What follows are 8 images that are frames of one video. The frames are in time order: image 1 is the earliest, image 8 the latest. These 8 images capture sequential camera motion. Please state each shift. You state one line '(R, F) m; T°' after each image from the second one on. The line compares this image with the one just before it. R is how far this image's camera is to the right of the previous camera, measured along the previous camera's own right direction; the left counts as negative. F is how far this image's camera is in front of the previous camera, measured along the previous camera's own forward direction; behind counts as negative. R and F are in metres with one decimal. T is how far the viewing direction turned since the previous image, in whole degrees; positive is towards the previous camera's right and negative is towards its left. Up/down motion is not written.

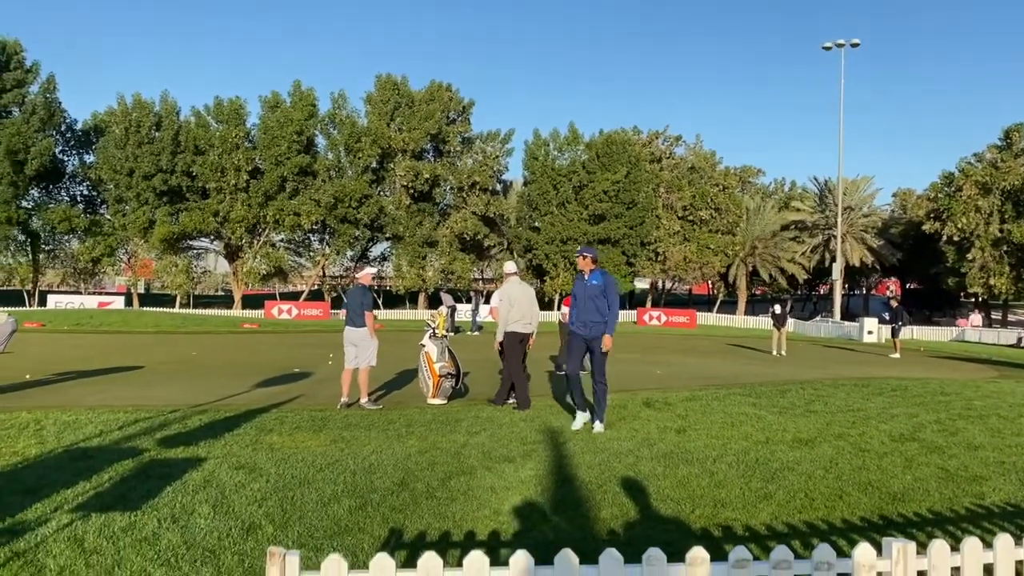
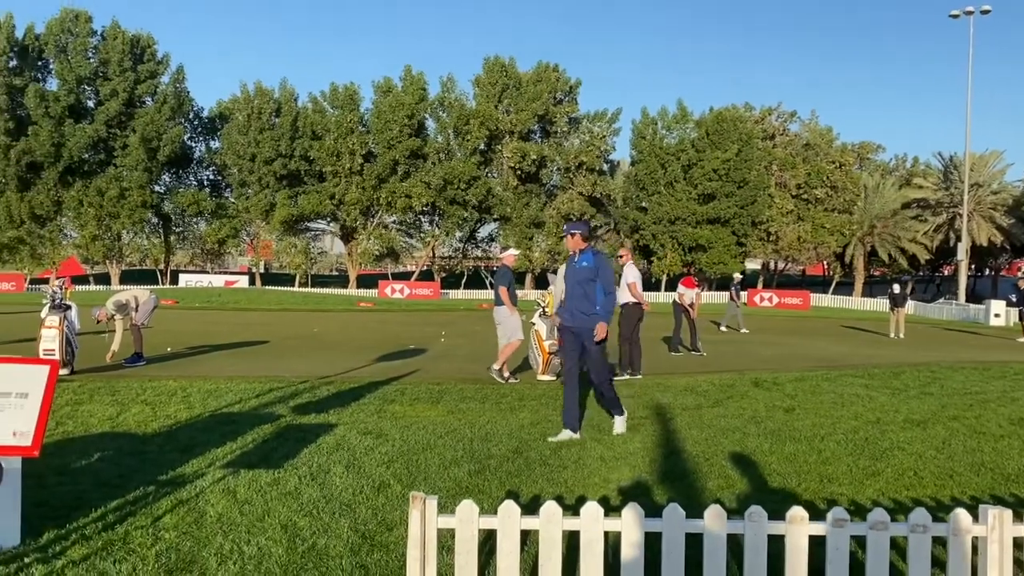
(0.0, -0.3) m; -7°
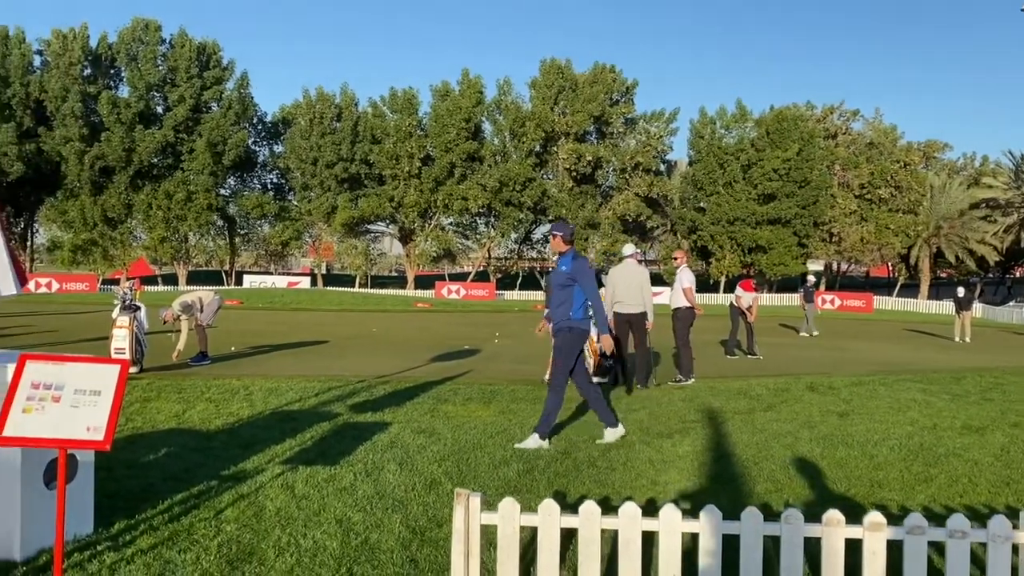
(+0.1, -0.1) m; -4°
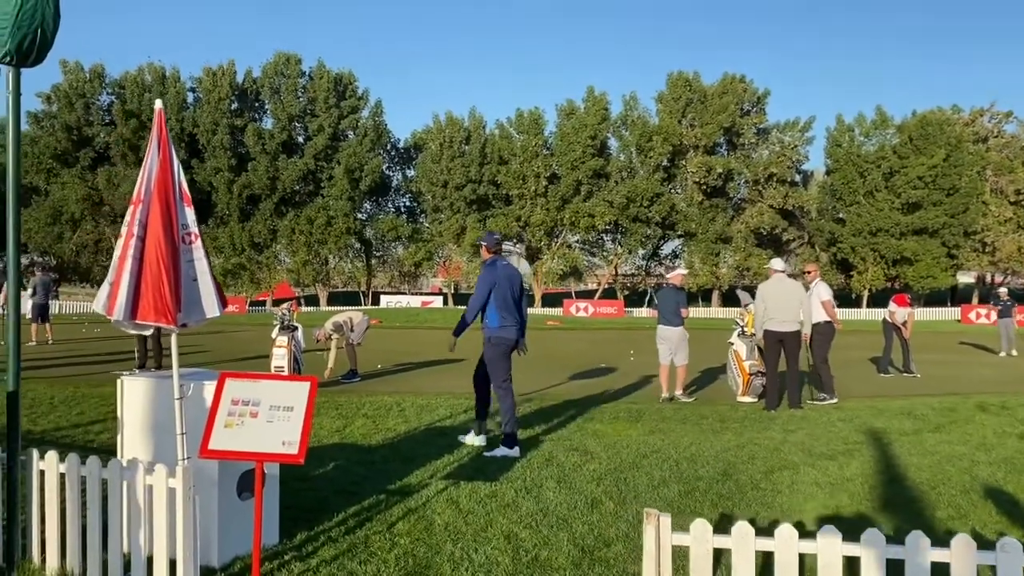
(-0.2, 0.0) m; -8°
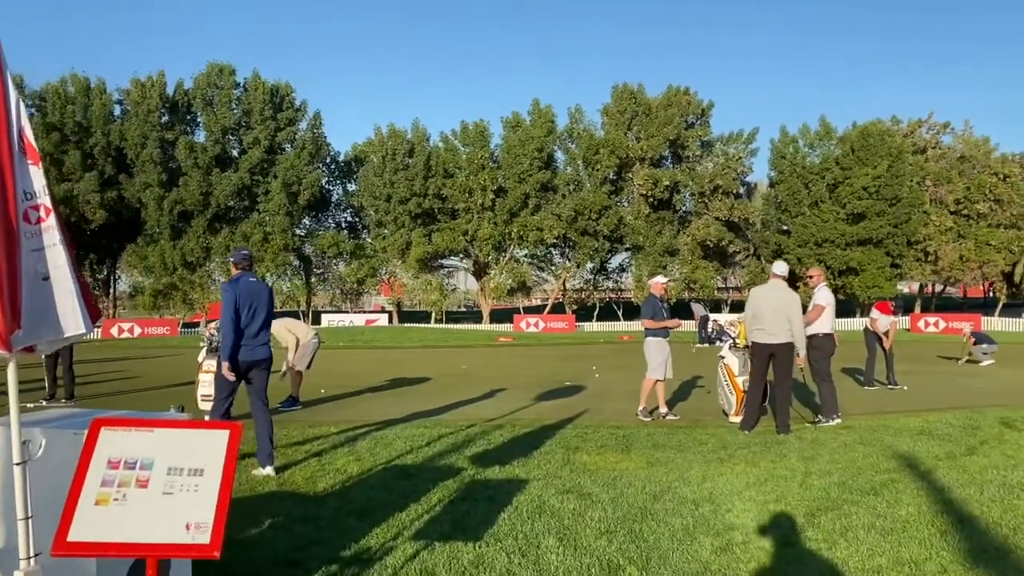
(-0.2, +1.3) m; +4°
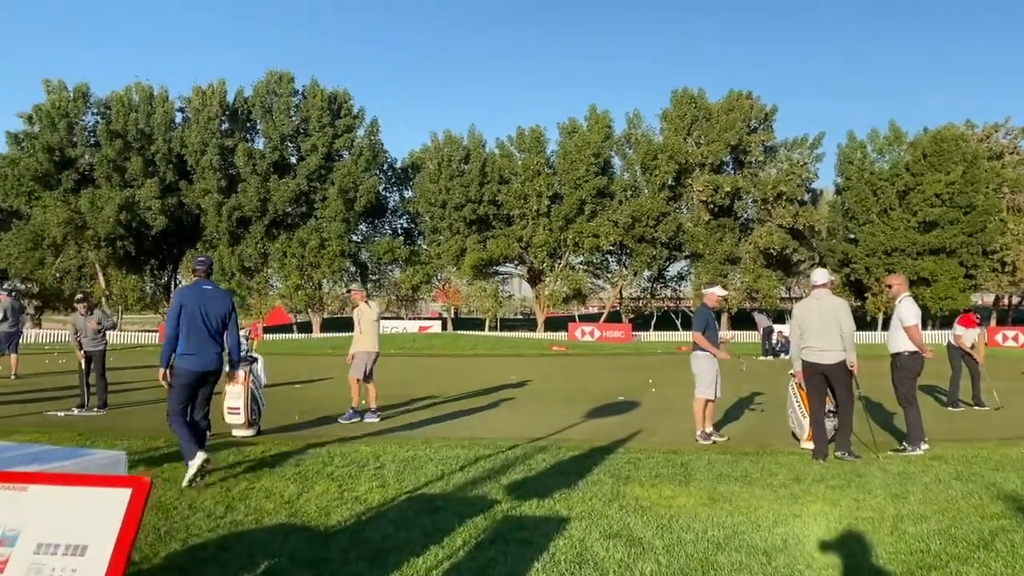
(+0.1, +0.8) m; -4°
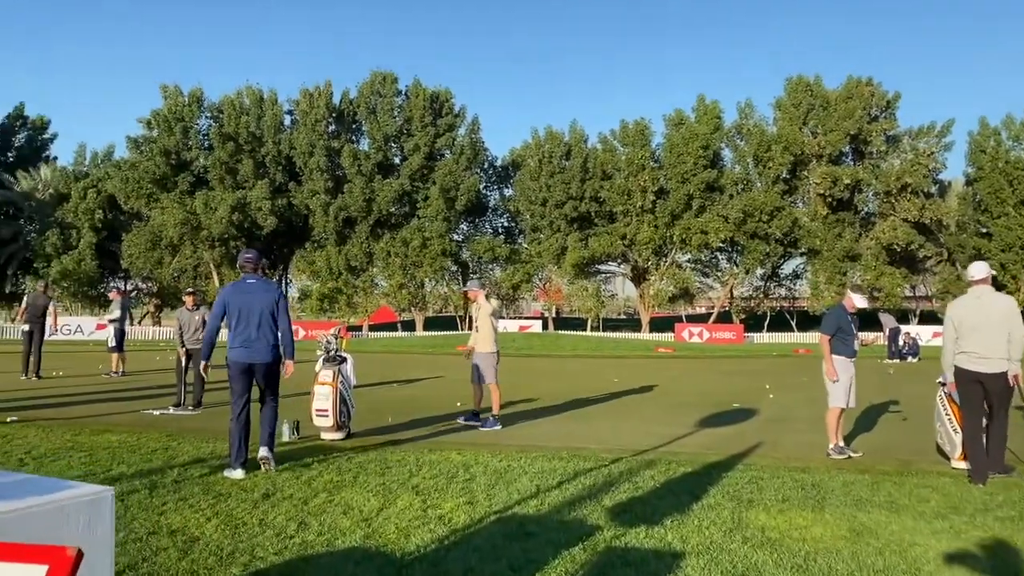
(0.0, +0.8) m; -7°
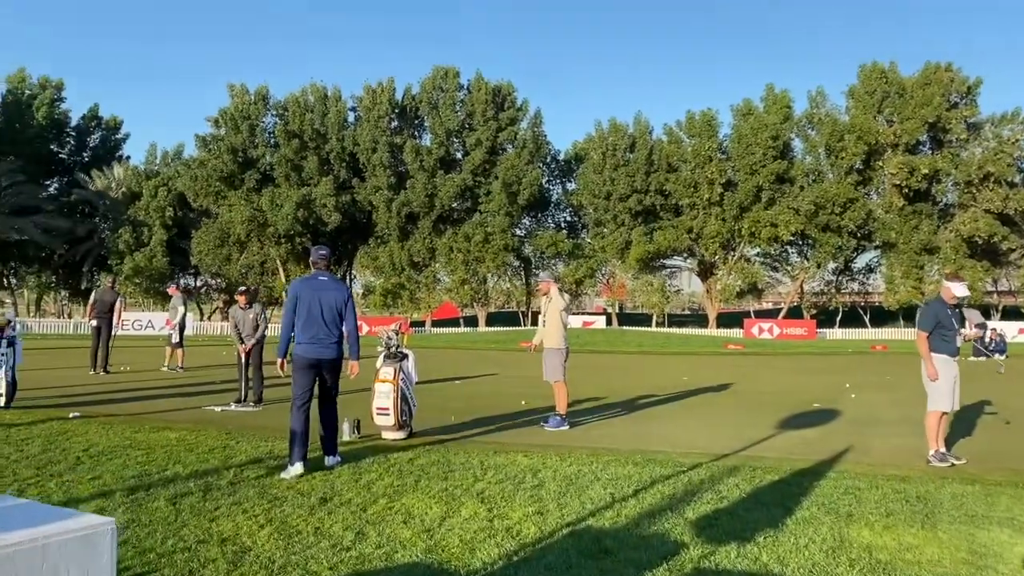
(-0.1, +0.5) m; -4°
